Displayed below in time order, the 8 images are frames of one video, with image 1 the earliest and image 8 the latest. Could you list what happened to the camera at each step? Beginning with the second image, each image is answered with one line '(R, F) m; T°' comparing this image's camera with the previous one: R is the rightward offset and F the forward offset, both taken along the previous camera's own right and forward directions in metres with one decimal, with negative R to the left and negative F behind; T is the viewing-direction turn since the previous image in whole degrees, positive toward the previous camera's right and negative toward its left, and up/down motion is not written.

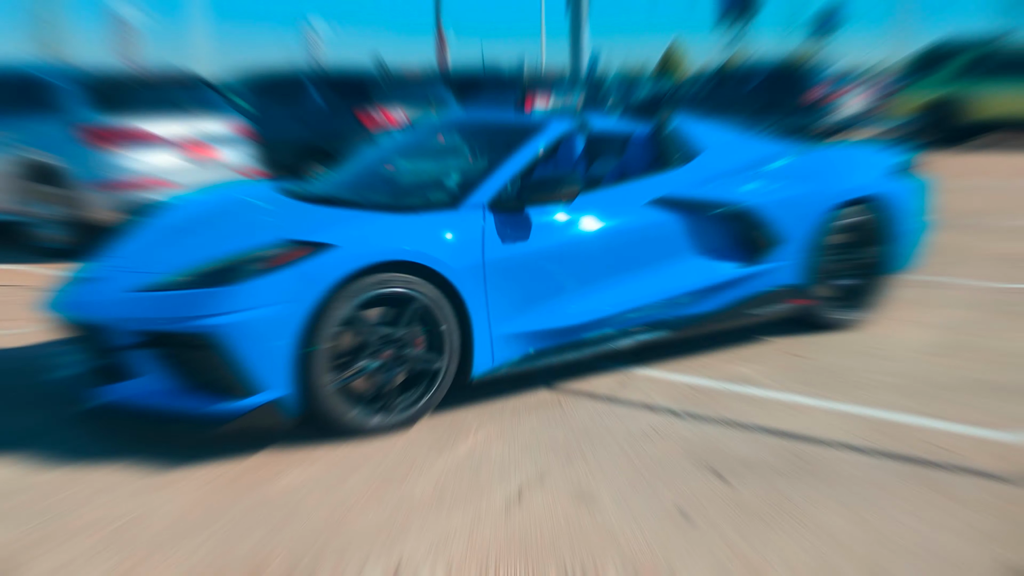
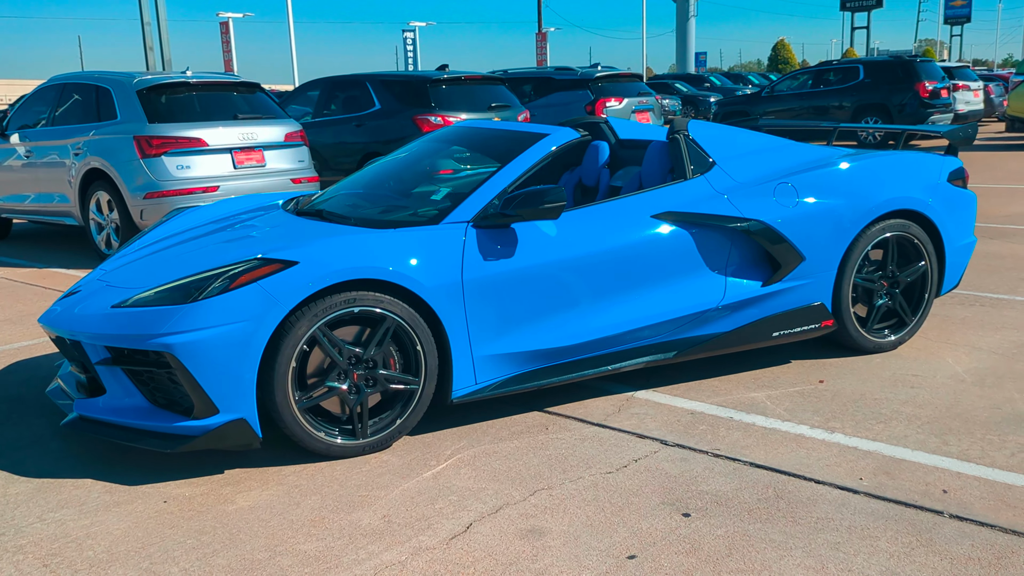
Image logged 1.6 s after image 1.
(+0.5, +0.2) m; -6°
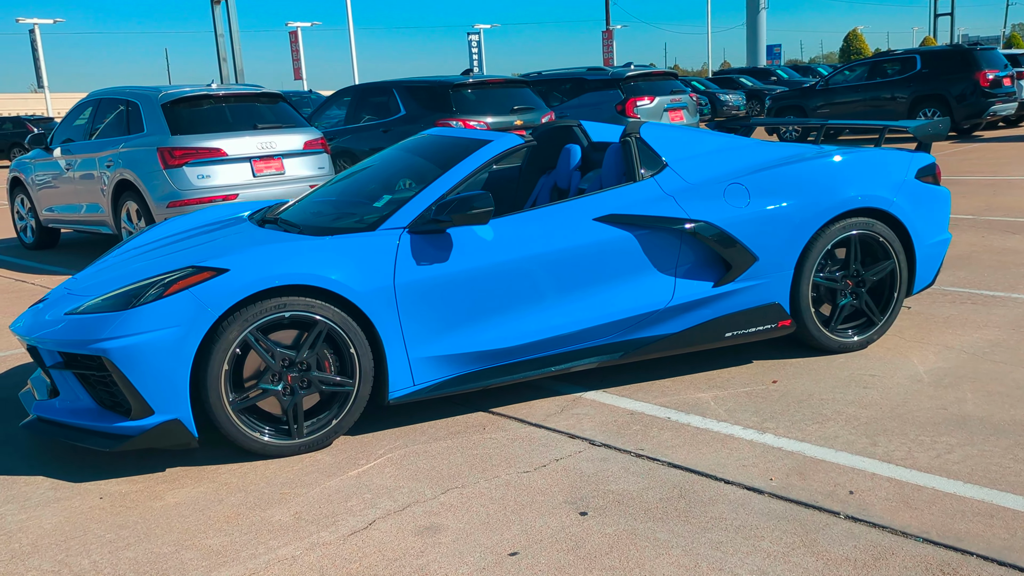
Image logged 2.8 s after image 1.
(+0.5, -0.1) m; -5°
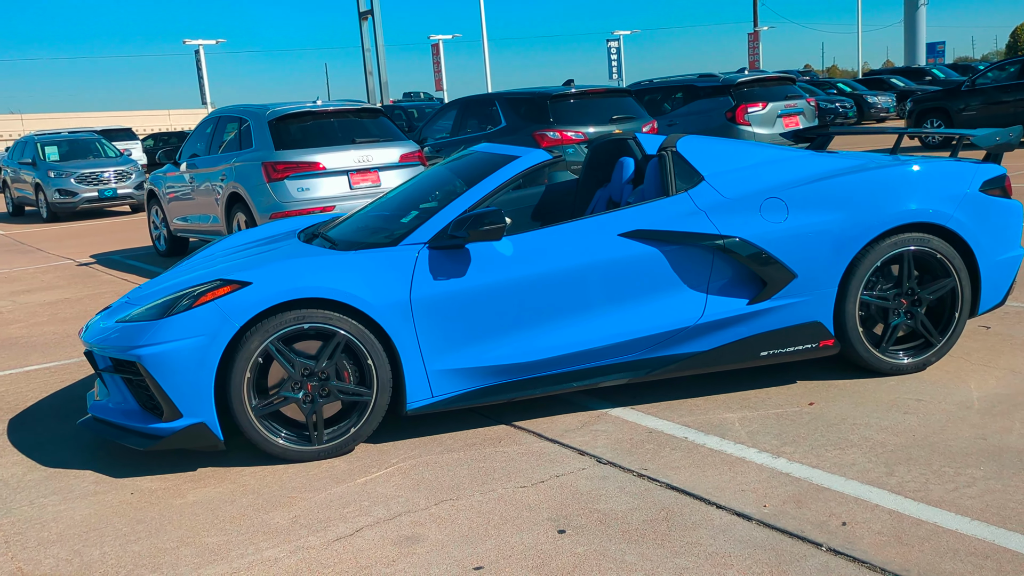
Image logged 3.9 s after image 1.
(+0.5, 0.0) m; -9°
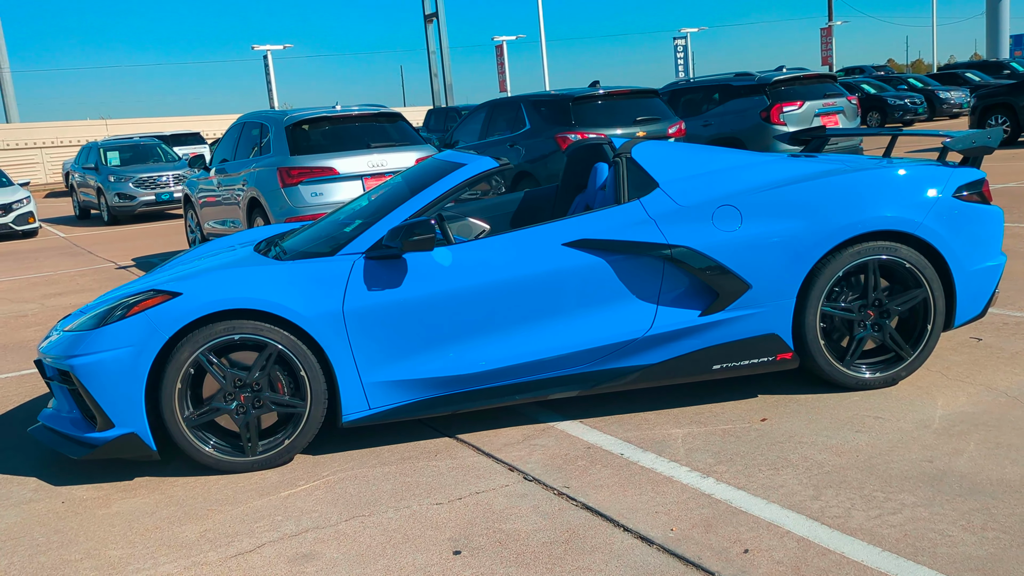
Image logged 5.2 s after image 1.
(+0.5, +0.1) m; -4°
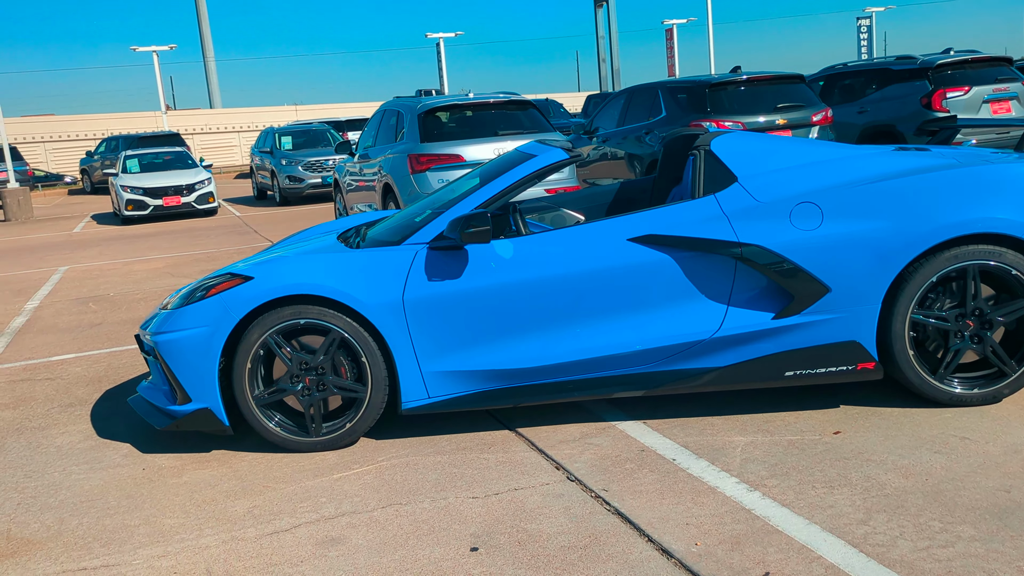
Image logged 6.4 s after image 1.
(+0.4, +0.1) m; -10°
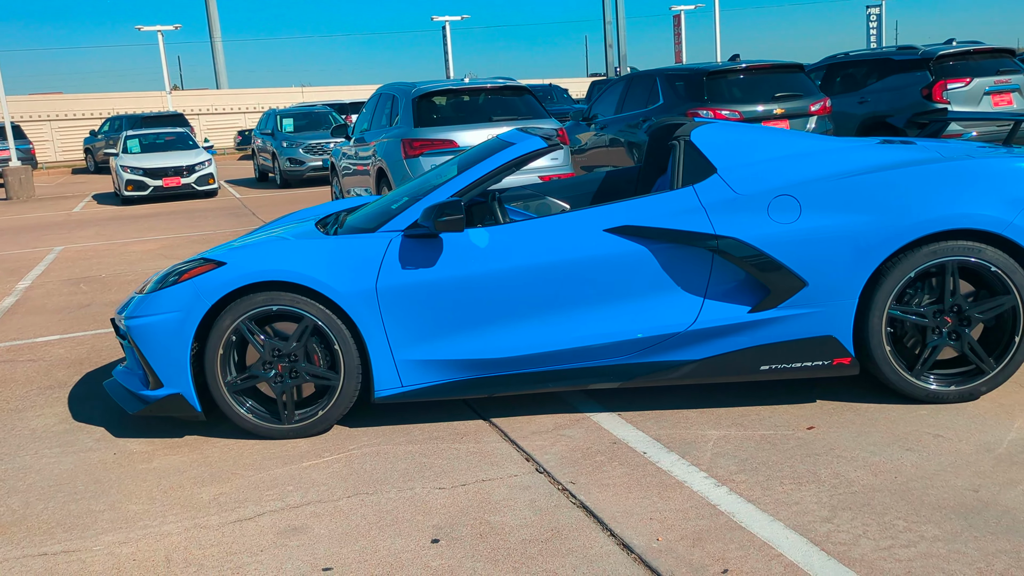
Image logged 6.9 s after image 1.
(+0.1, 0.0) m; 0°
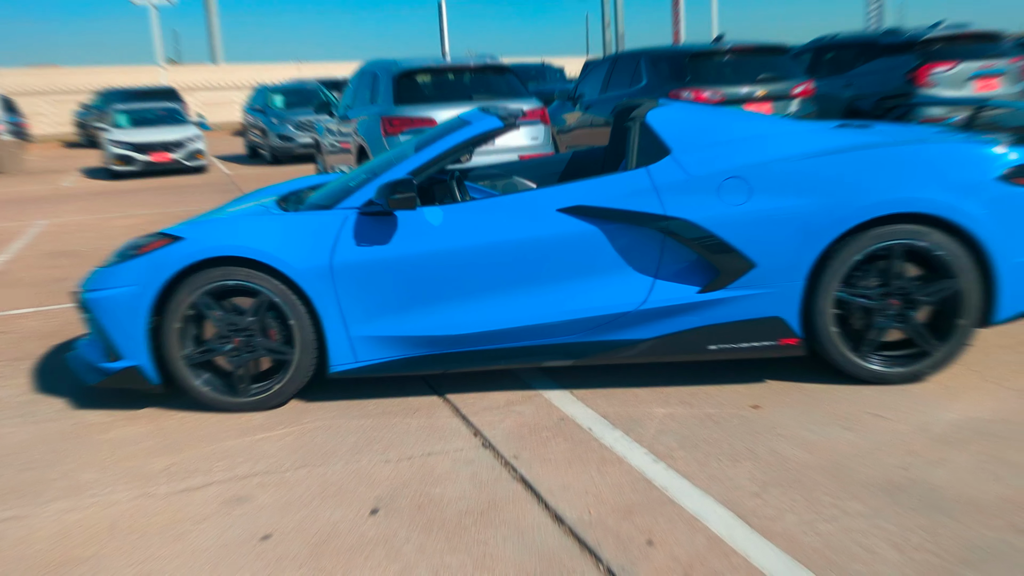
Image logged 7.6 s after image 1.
(+0.2, 0.0) m; 0°
